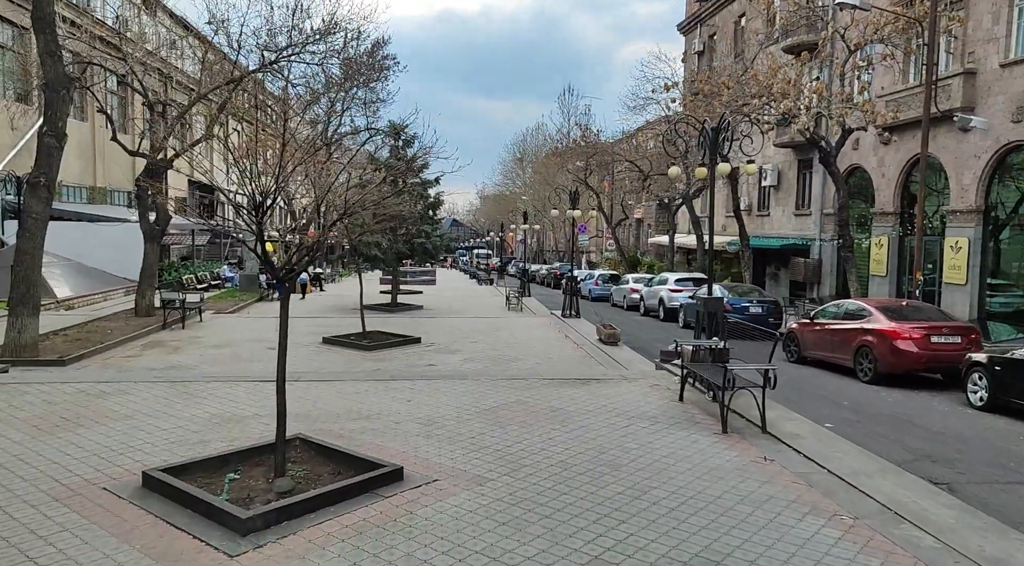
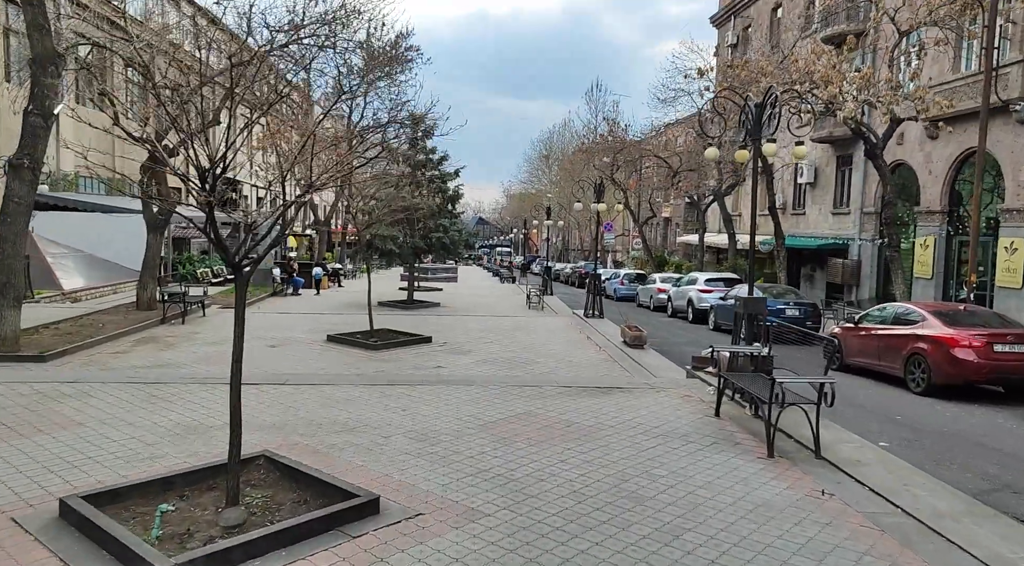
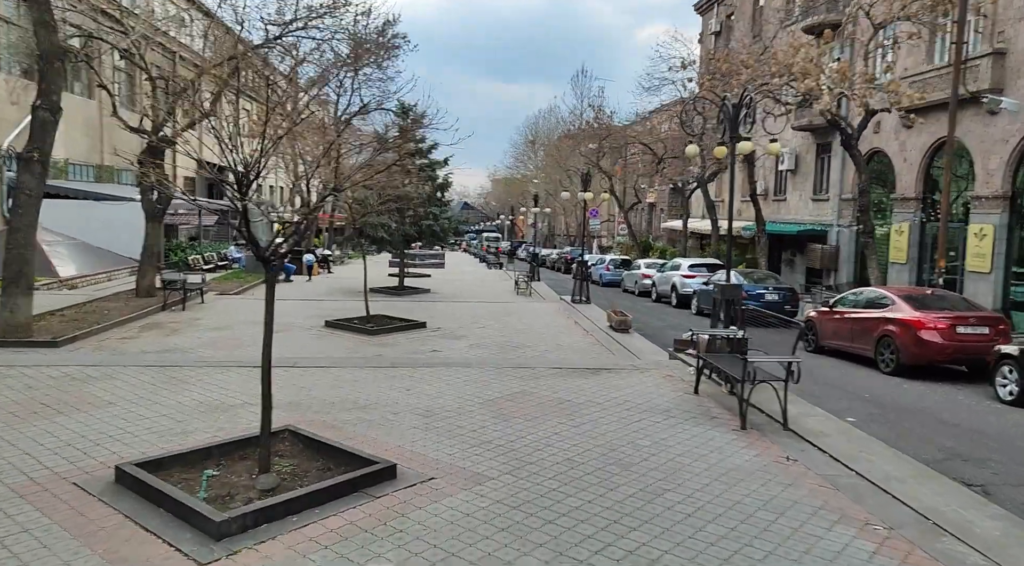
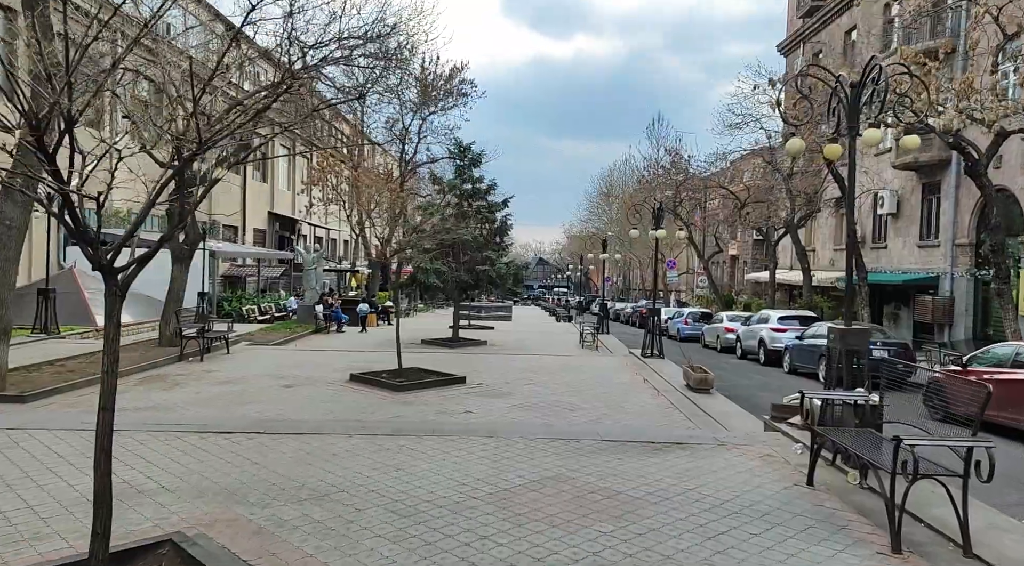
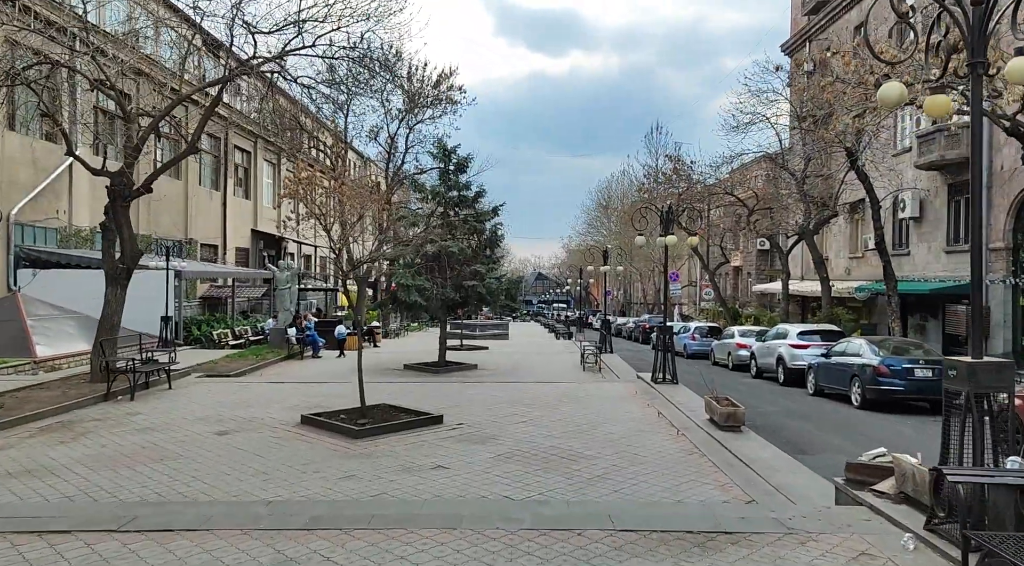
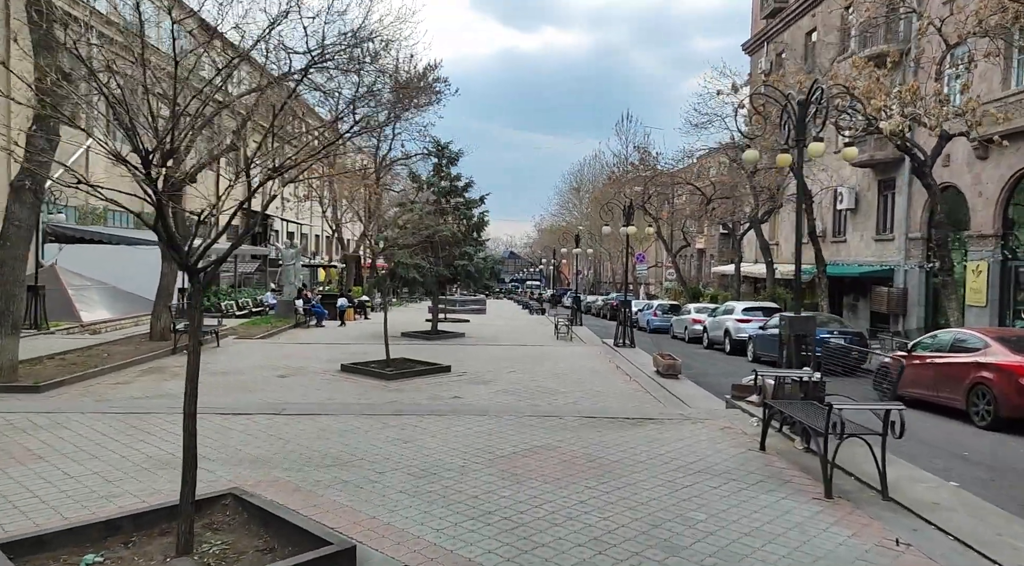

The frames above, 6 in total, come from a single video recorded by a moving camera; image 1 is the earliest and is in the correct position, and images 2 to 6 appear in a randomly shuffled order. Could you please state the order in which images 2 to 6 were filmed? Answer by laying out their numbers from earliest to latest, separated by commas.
3, 2, 6, 4, 5
